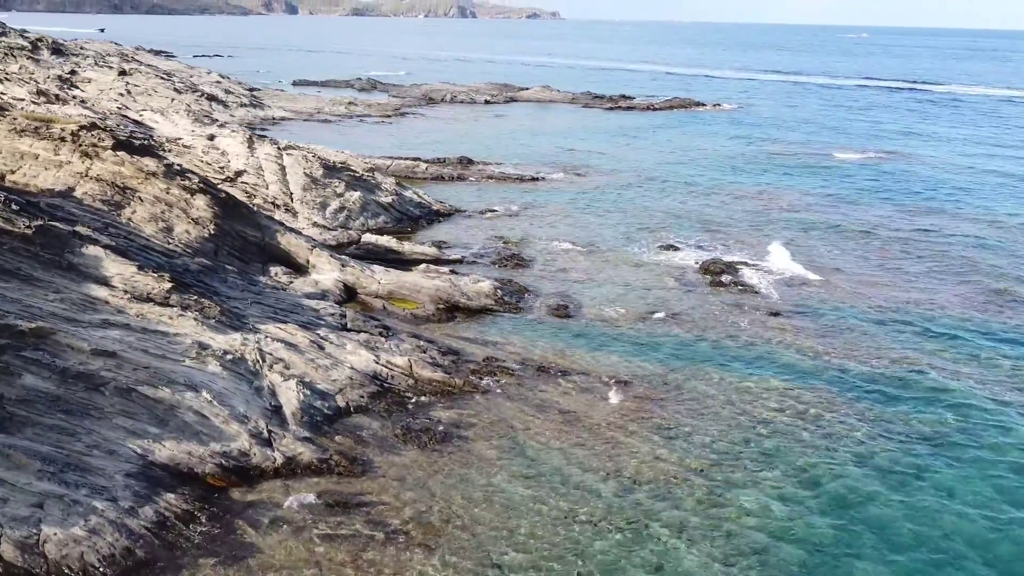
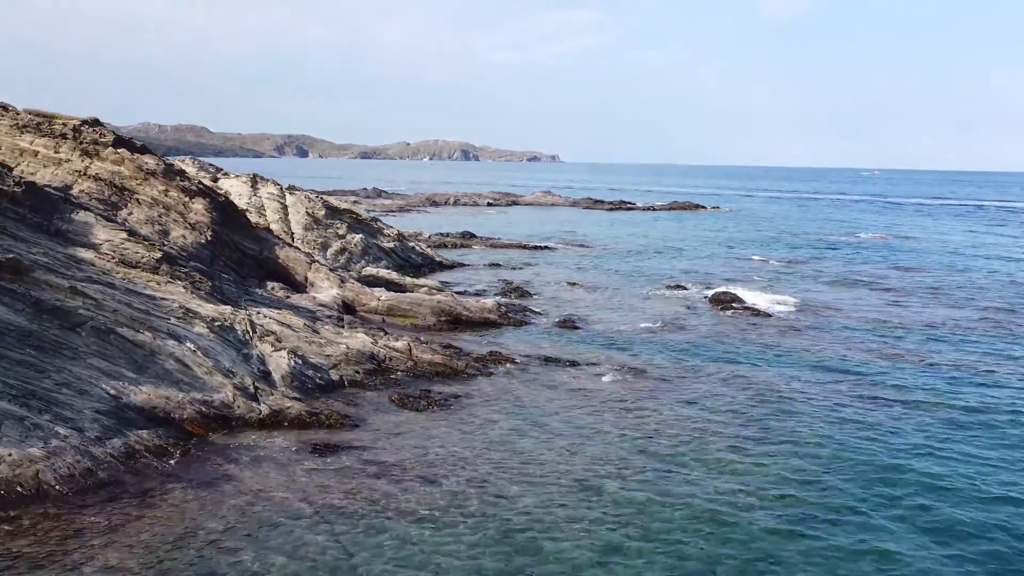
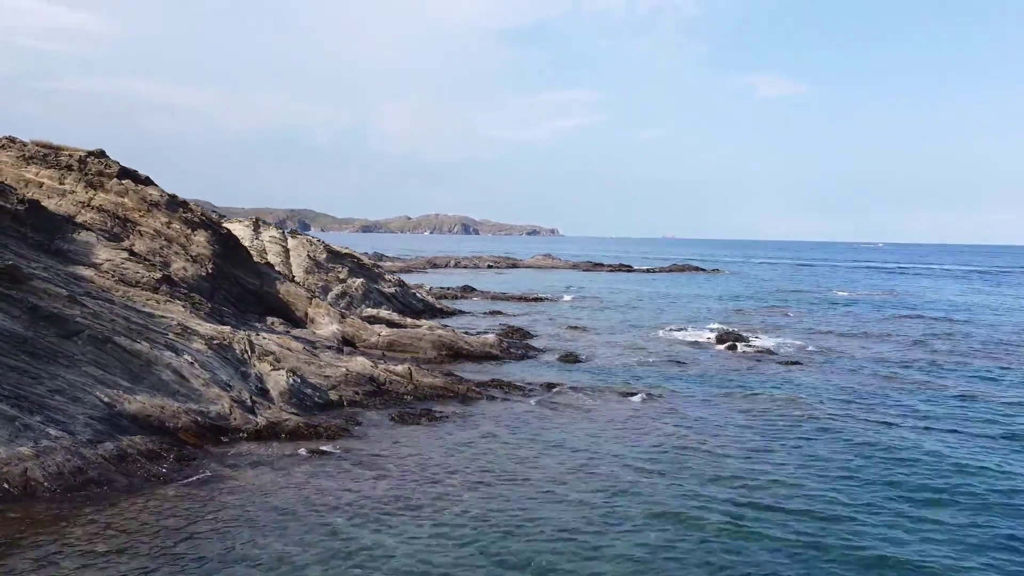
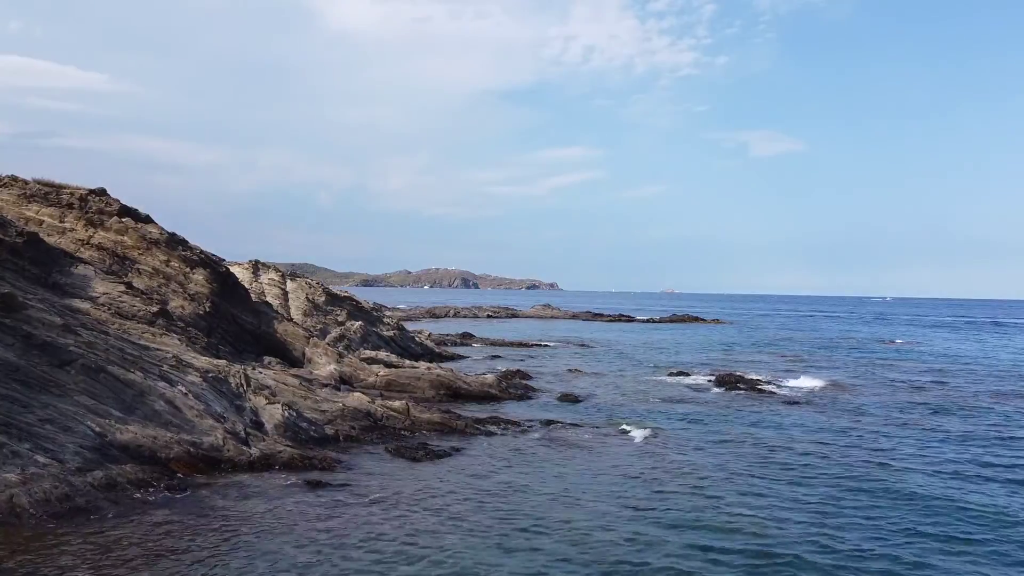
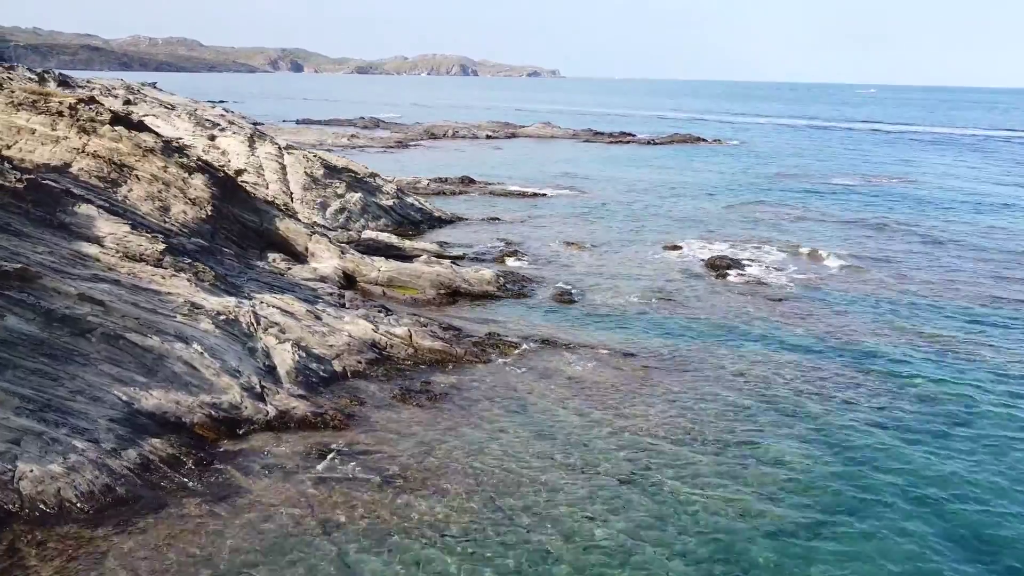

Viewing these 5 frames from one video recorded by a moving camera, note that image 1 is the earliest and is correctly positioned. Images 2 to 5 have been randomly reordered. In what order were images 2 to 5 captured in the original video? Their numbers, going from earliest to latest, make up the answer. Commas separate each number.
5, 2, 3, 4
